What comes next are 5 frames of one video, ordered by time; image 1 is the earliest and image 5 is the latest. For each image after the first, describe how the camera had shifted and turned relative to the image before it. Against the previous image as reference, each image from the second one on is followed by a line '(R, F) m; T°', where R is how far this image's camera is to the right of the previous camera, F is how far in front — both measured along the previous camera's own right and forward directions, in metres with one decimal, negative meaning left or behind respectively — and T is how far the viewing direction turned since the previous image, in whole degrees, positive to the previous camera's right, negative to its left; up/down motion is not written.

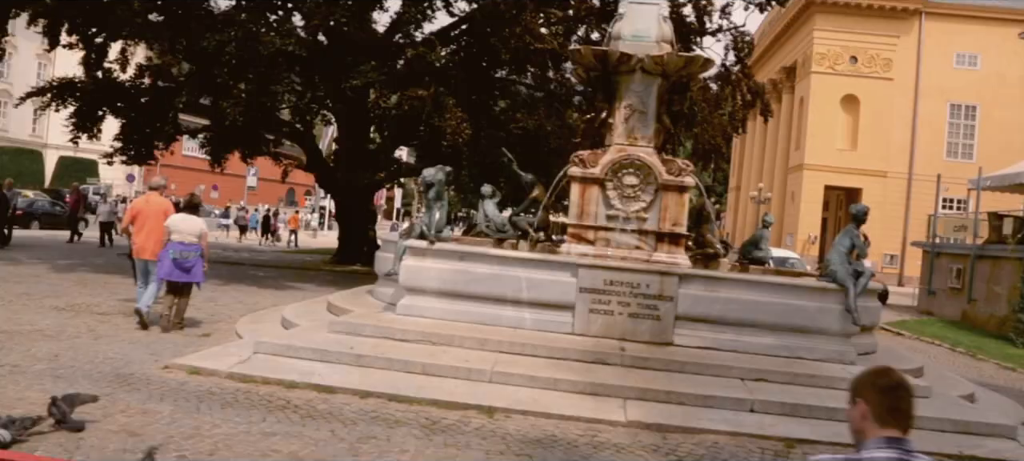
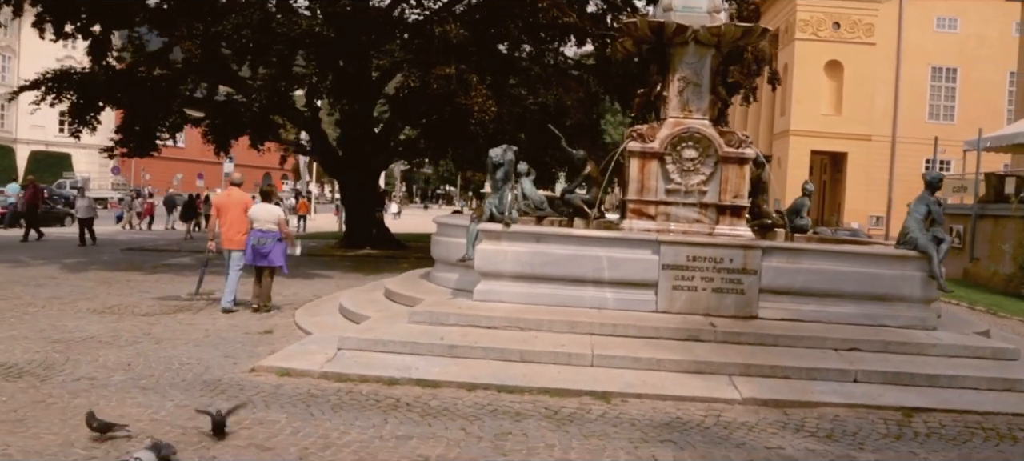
(-1.4, +0.3) m; +3°
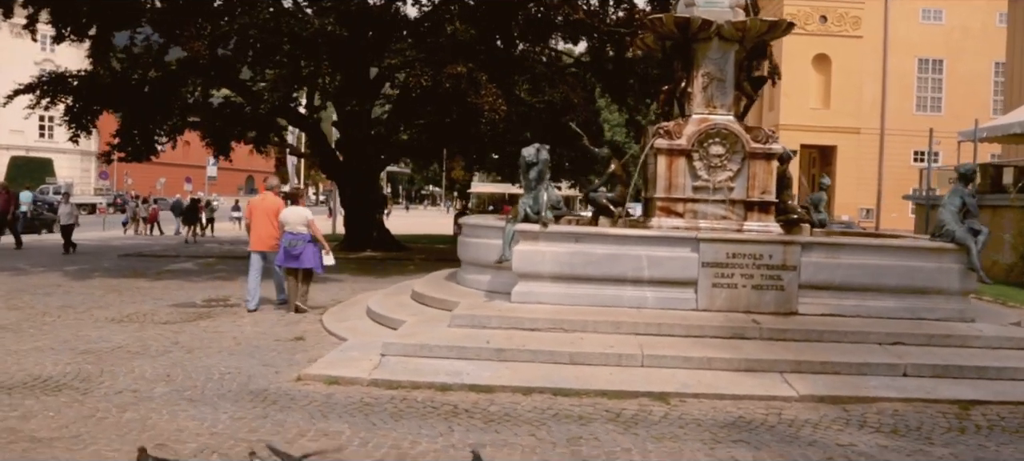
(-0.7, +0.1) m; +2°
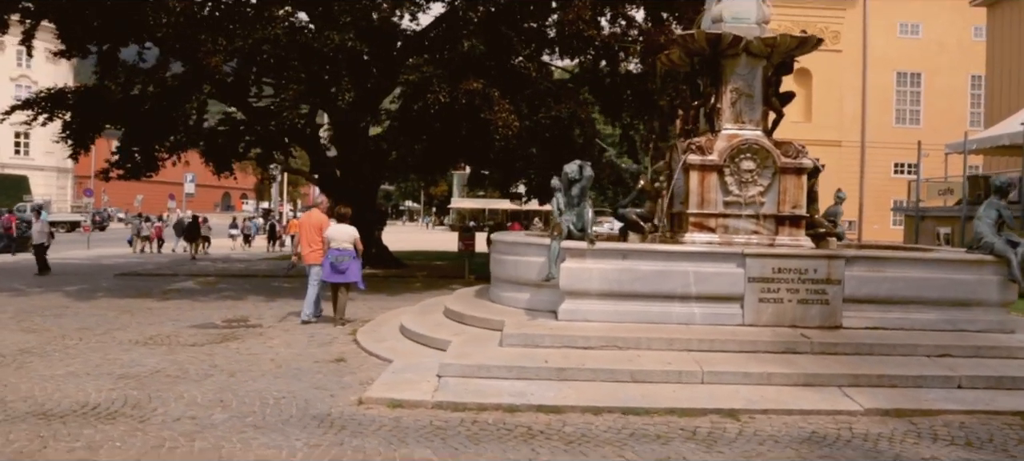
(-1.0, +0.1) m; +3°
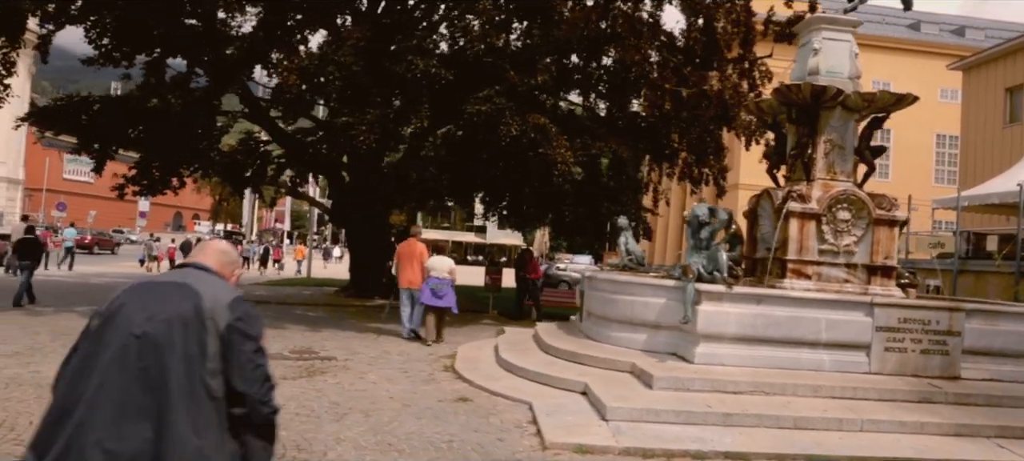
(-2.6, +0.3) m; +6°
